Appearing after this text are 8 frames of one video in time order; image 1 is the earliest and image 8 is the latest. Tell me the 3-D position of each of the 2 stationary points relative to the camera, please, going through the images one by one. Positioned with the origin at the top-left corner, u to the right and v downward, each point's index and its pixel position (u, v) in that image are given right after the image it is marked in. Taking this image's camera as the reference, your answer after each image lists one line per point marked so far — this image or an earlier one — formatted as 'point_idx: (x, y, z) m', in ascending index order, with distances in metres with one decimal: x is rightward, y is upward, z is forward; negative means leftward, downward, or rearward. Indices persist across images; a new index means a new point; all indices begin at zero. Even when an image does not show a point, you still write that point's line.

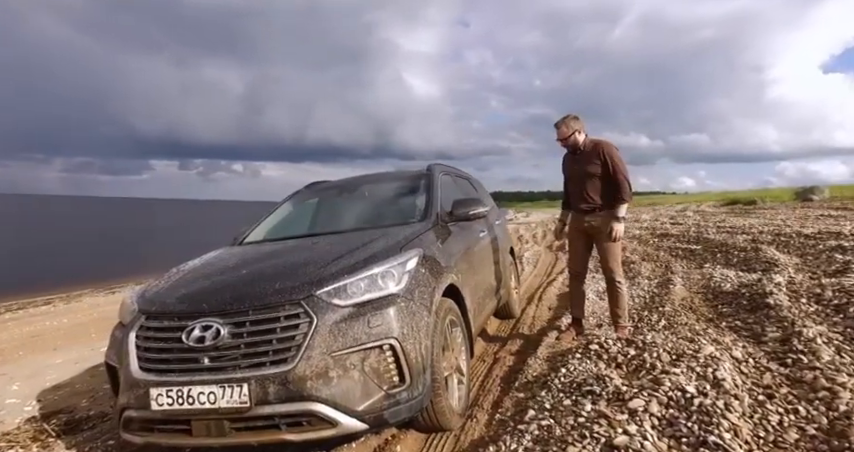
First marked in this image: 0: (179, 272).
0: (-1.9, -0.3, +3.4) m
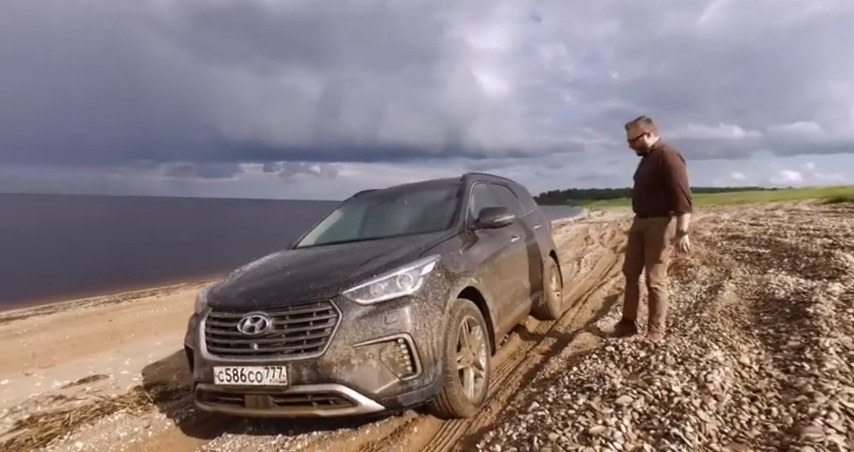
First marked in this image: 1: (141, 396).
0: (-1.7, -0.4, +4.1) m
1: (-2.9, -1.7, +4.5) m
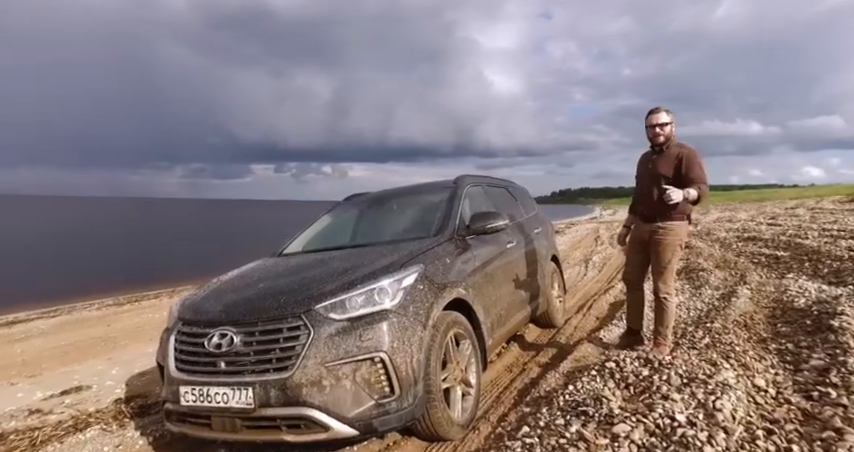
0: (-1.8, -0.5, +3.9) m
1: (-3.0, -1.8, +4.3) m
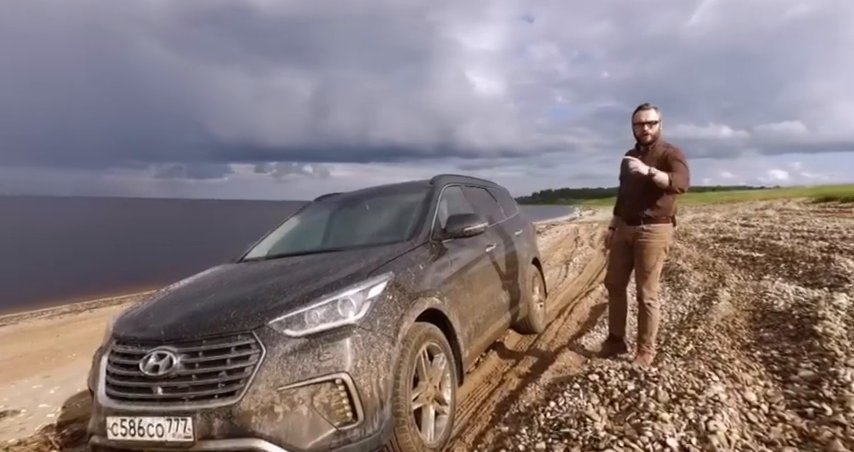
0: (-2.0, -0.5, +3.5) m
1: (-3.2, -1.8, +3.9) m
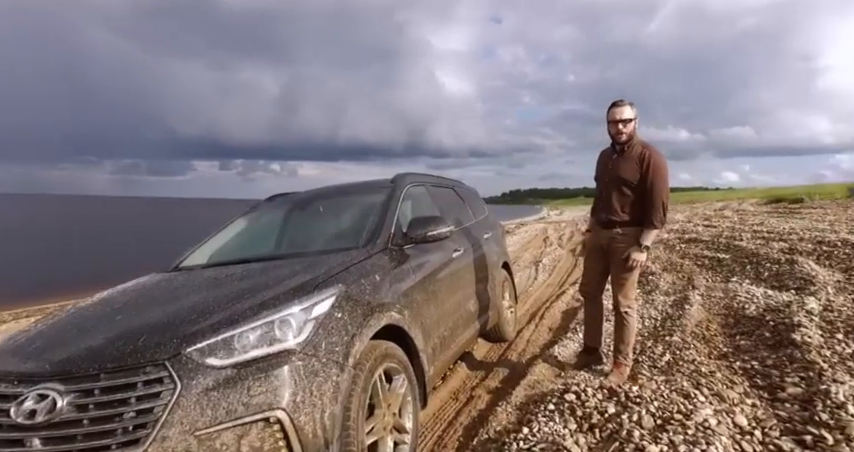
0: (-2.3, -0.5, +3.0) m
1: (-3.5, -1.8, +3.3) m
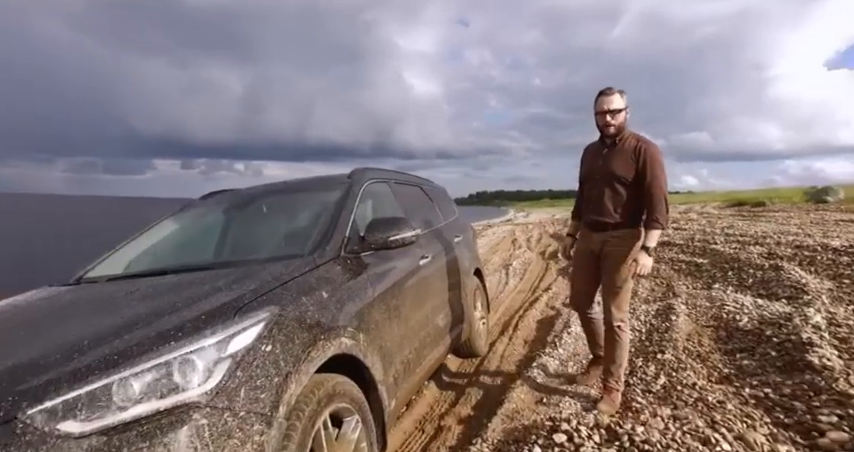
0: (-2.5, -0.6, +2.2) m
1: (-3.8, -1.8, +2.4) m
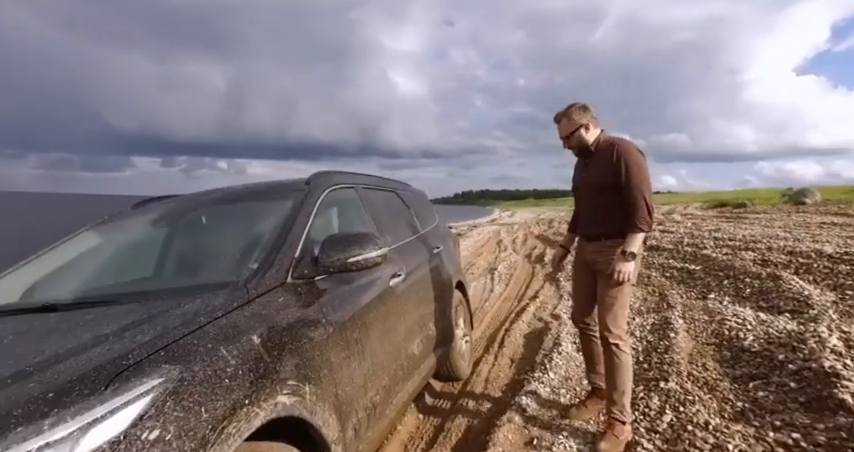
0: (-2.7, -0.7, +1.5) m
1: (-3.9, -2.0, +1.7) m
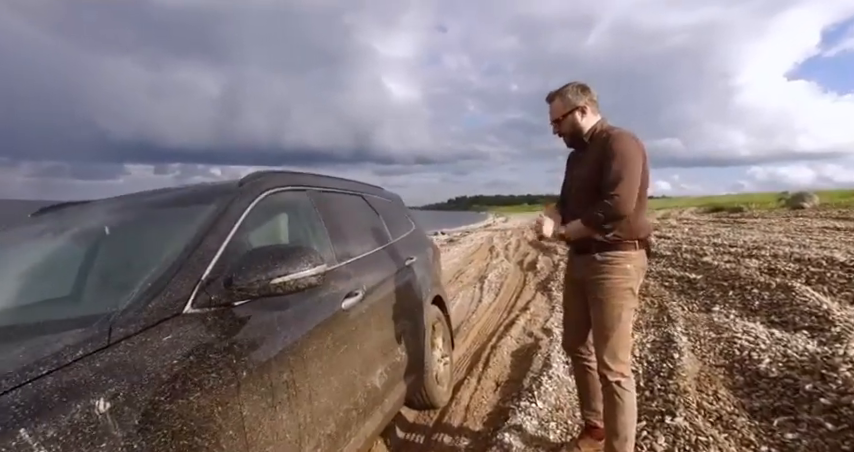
0: (-2.9, -0.7, +0.9) m
1: (-4.1, -2.0, +1.1) m
